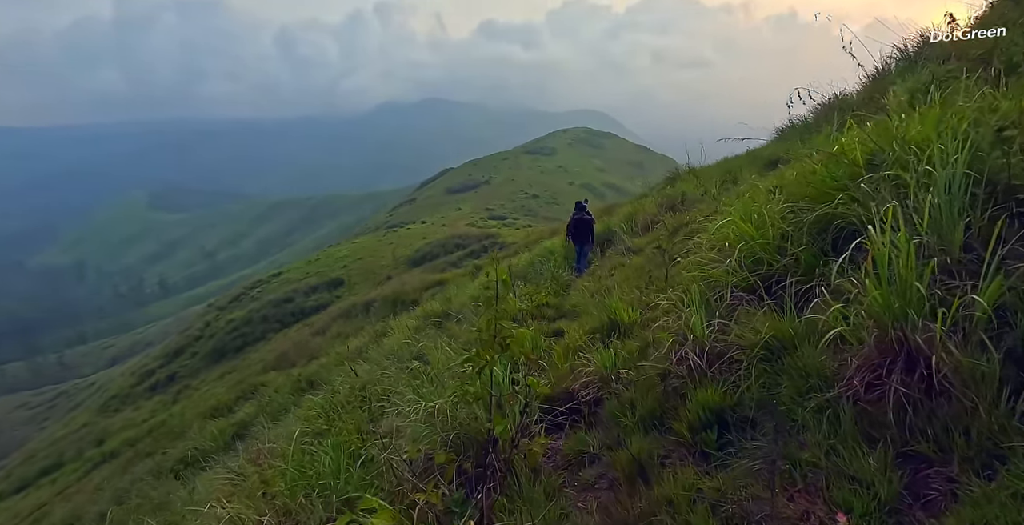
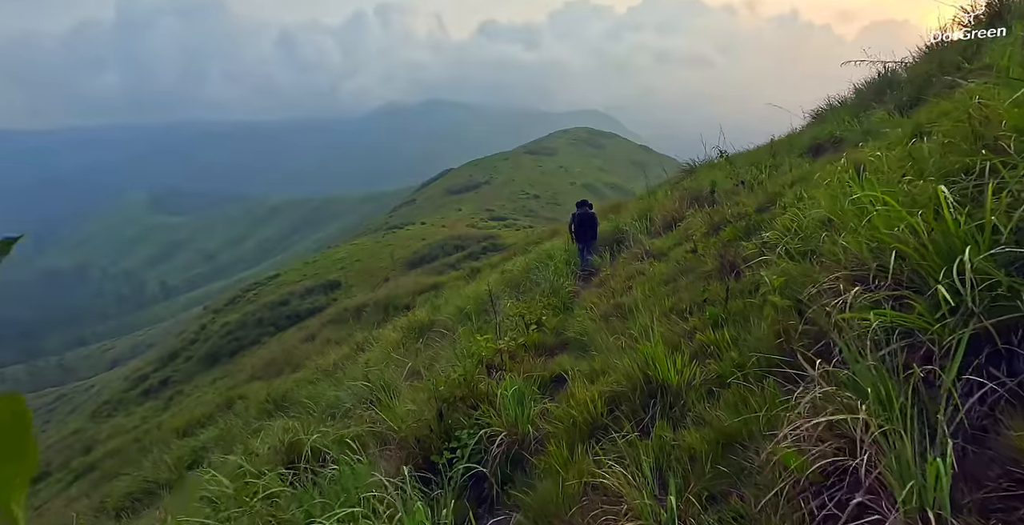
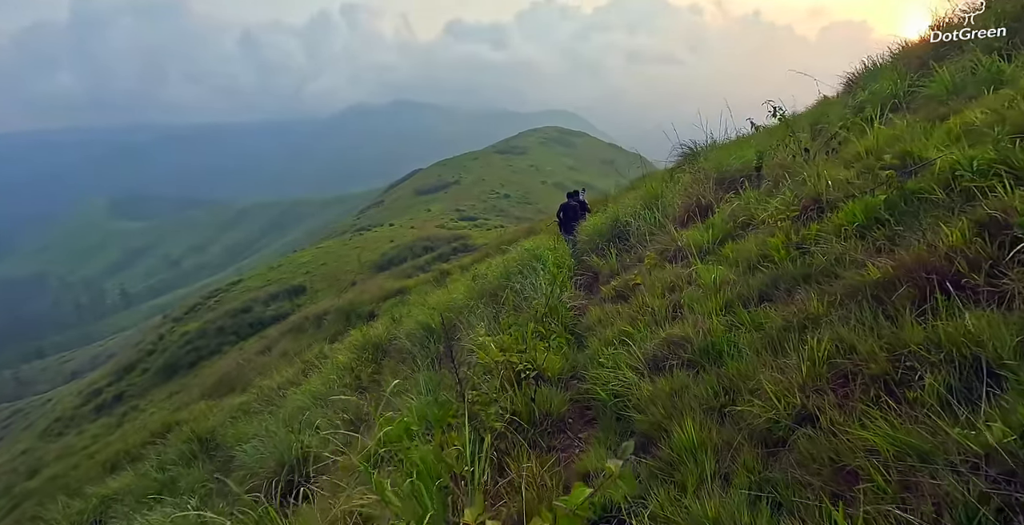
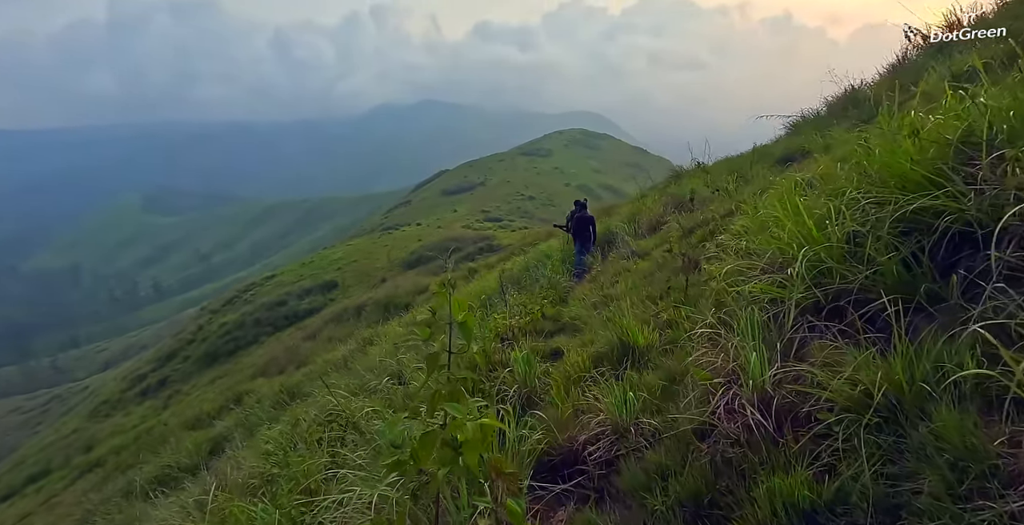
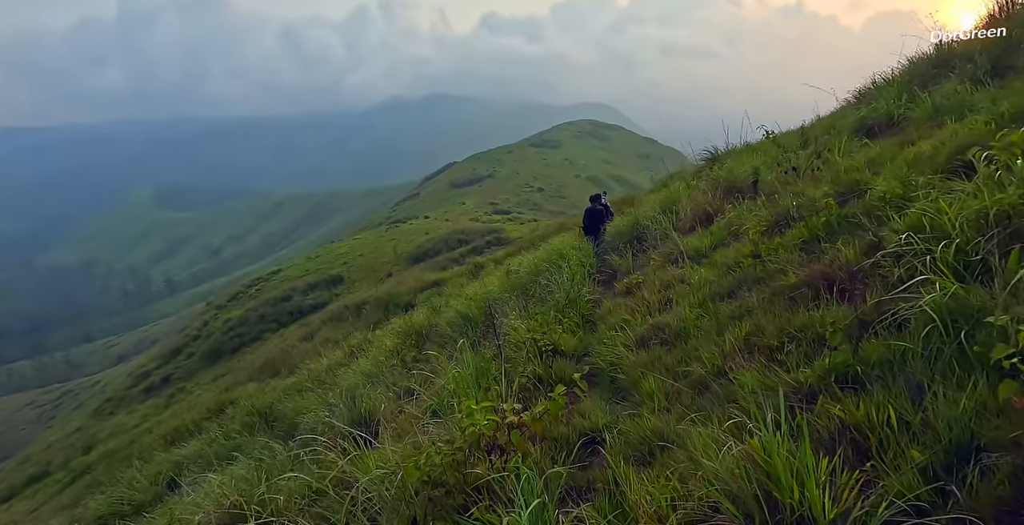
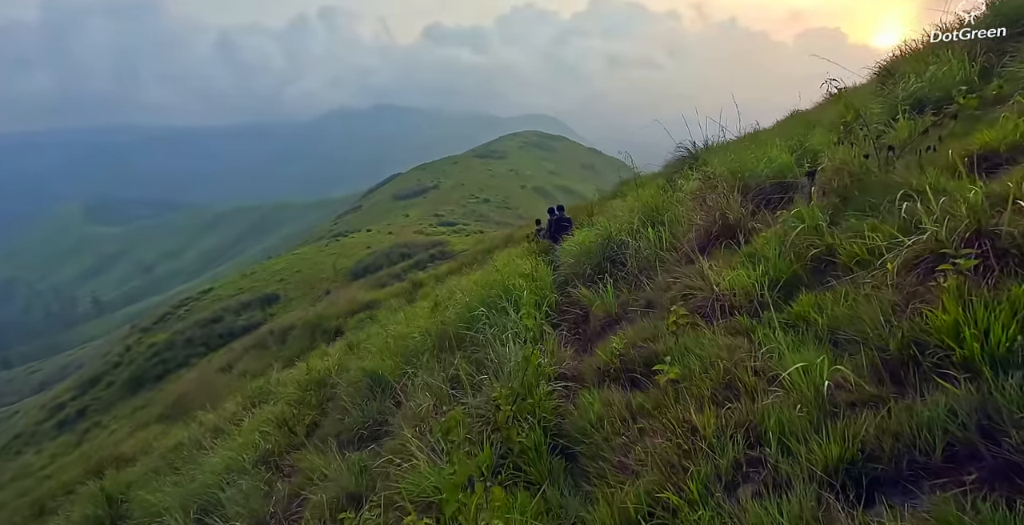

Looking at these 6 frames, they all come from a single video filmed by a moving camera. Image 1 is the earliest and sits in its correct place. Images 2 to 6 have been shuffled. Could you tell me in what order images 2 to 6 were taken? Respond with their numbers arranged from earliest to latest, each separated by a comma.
4, 2, 5, 3, 6
